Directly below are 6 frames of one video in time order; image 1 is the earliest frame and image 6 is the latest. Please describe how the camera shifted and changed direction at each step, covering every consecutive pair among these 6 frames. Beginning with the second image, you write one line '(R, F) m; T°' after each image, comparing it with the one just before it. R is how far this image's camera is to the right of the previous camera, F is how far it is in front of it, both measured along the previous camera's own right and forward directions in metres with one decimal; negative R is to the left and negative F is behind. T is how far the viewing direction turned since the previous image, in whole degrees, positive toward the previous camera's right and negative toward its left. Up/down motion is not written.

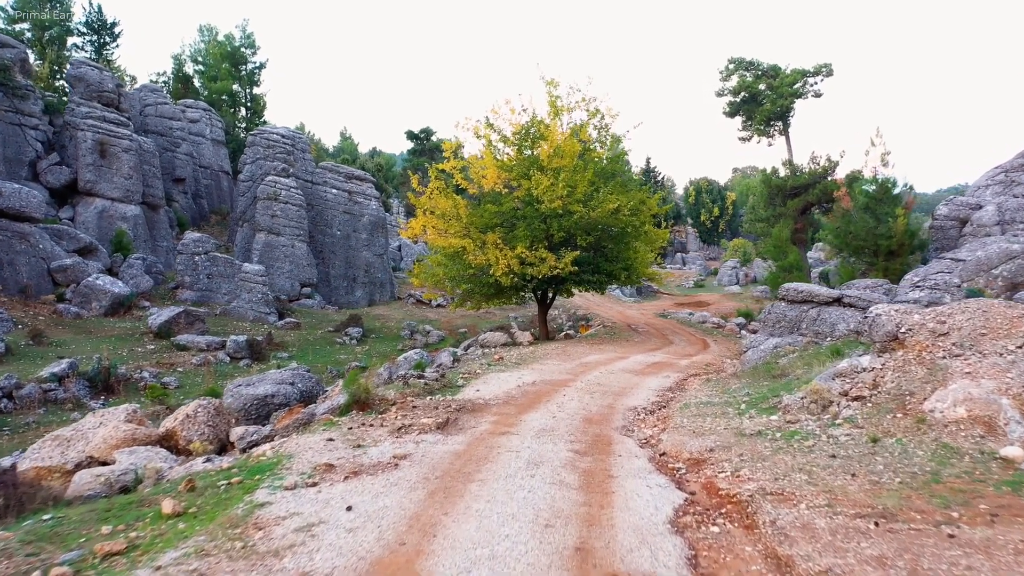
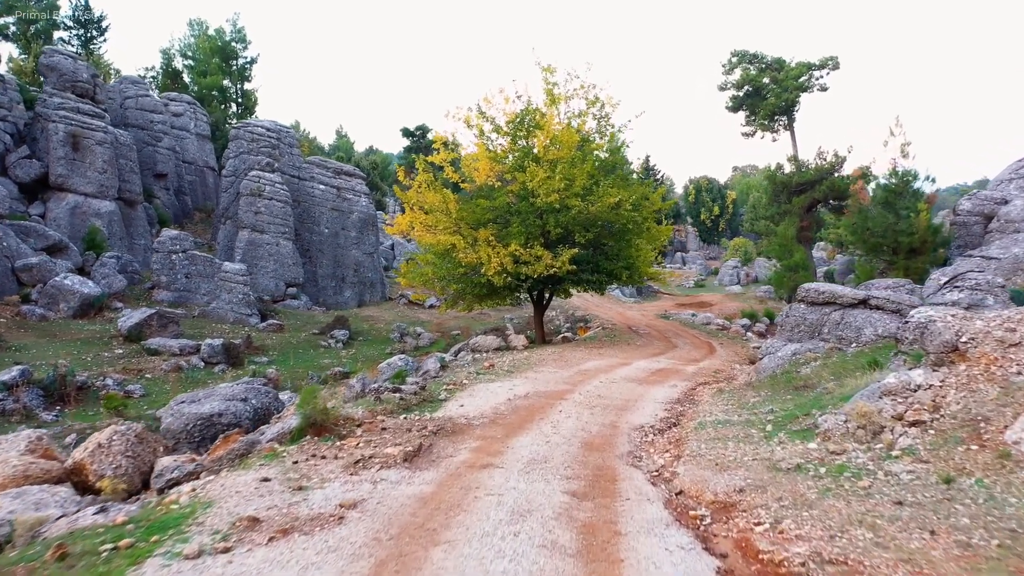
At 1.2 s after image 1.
(+0.1, +1.3) m; 0°
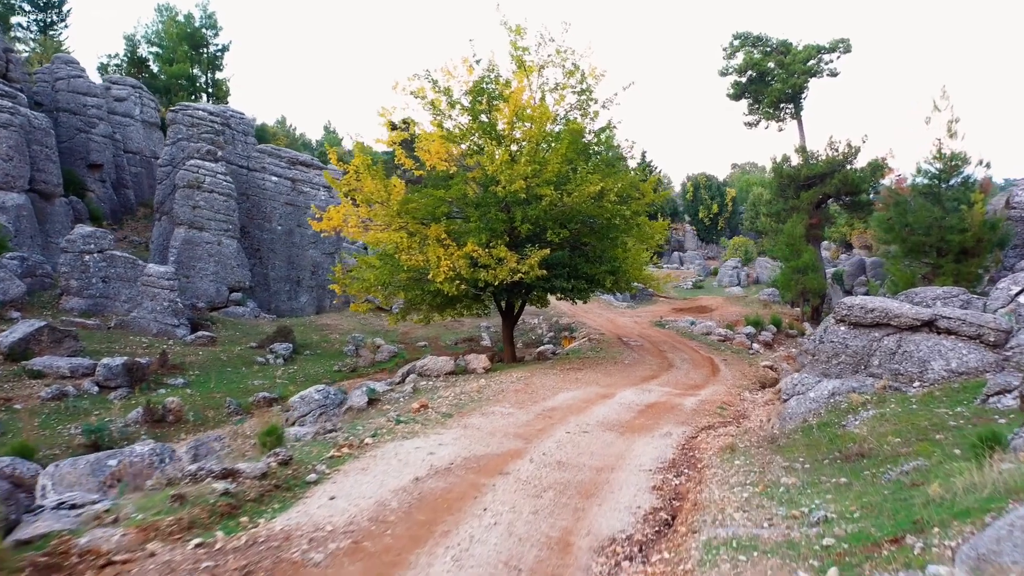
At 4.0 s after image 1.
(+0.8, +3.3) m; 0°
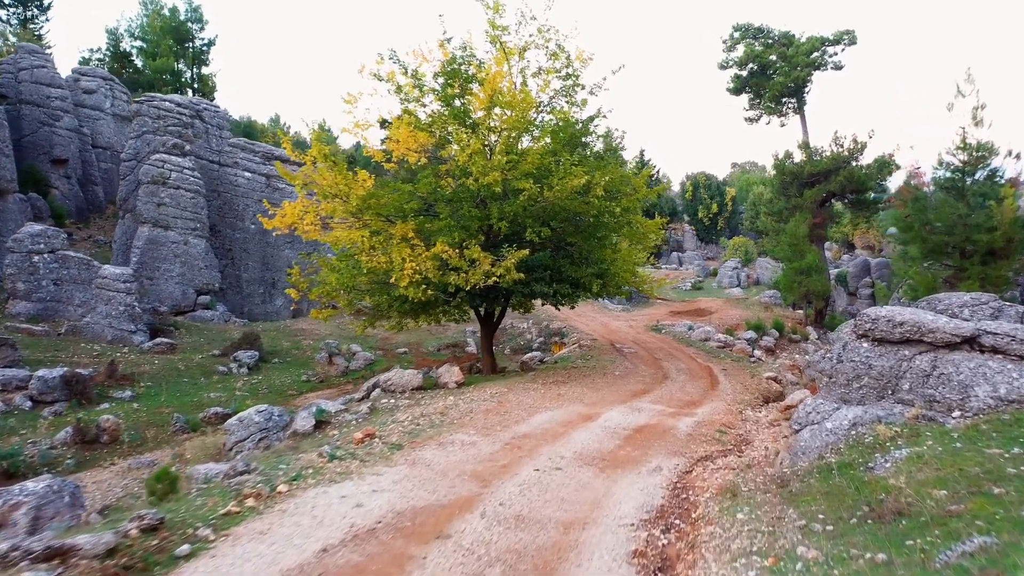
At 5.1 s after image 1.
(+0.4, +1.5) m; 0°
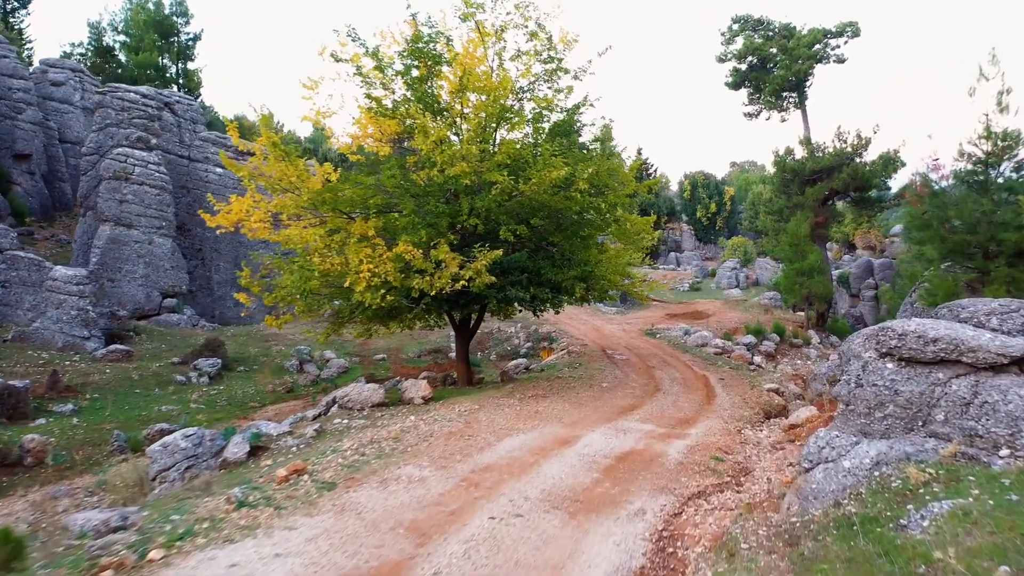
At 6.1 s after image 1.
(+0.4, +1.3) m; 0°
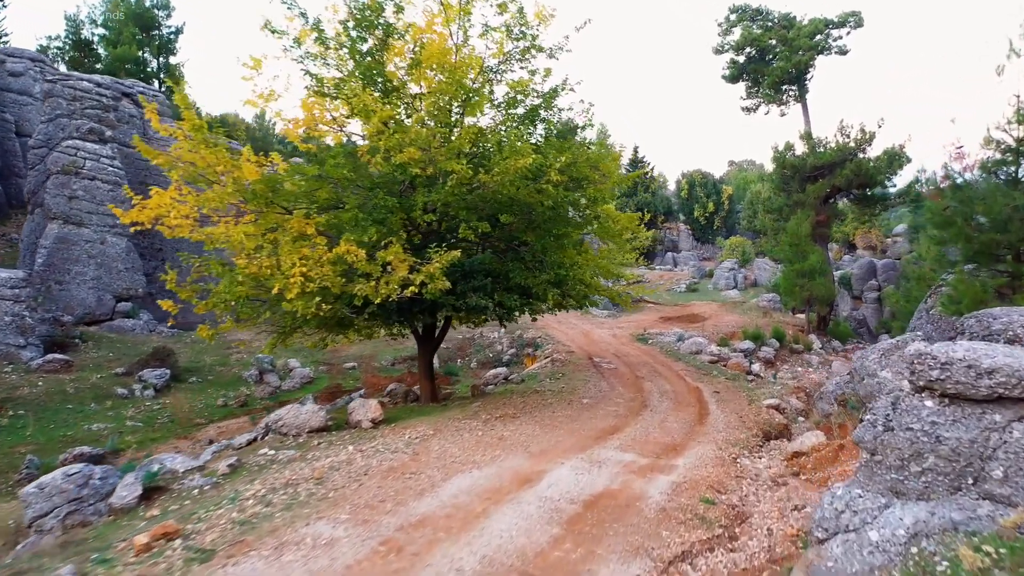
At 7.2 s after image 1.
(+0.5, +1.5) m; 0°
